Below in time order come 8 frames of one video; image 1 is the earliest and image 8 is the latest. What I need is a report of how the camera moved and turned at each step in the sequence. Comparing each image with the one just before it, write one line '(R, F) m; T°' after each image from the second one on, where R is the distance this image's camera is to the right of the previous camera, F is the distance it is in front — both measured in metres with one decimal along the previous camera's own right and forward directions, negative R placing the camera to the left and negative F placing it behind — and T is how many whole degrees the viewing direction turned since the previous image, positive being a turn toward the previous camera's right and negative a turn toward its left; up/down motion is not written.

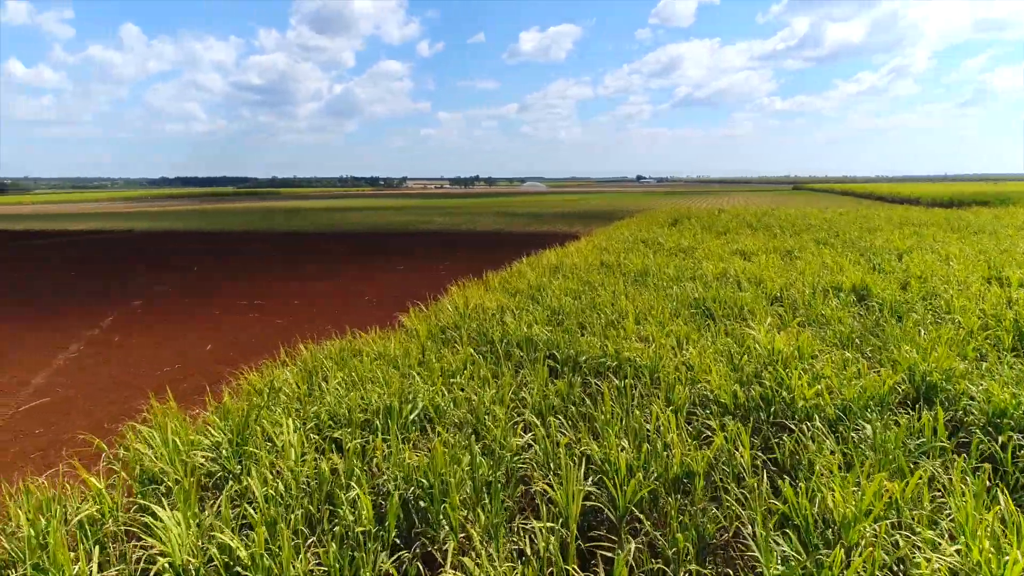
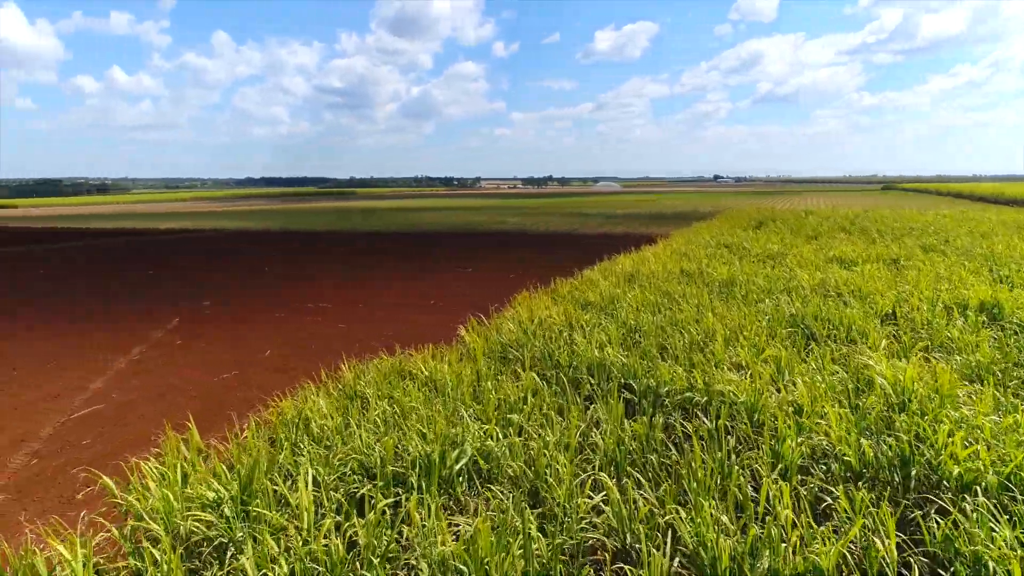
(0.0, +0.7) m; -6°
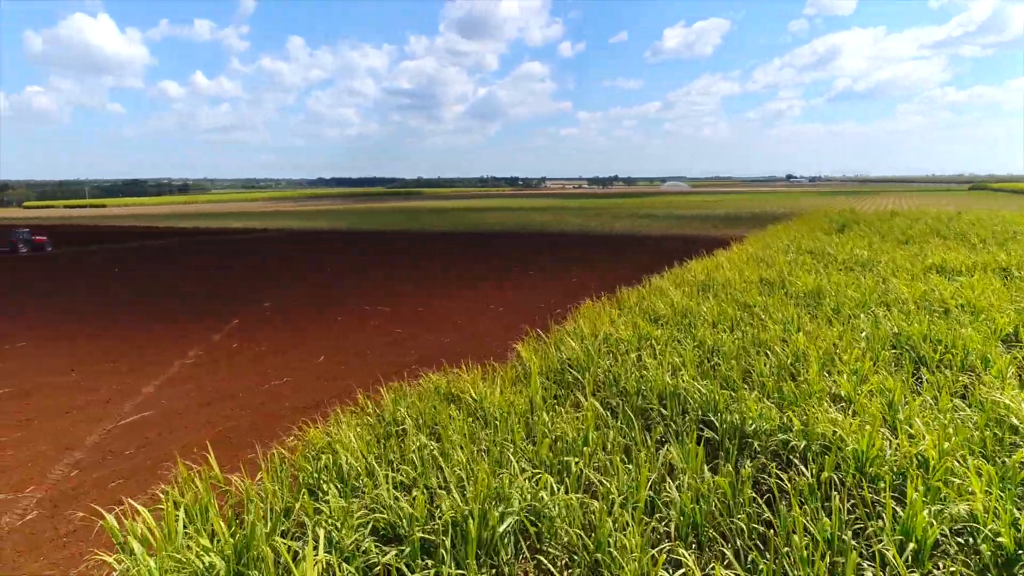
(0.0, +0.6) m; -5°
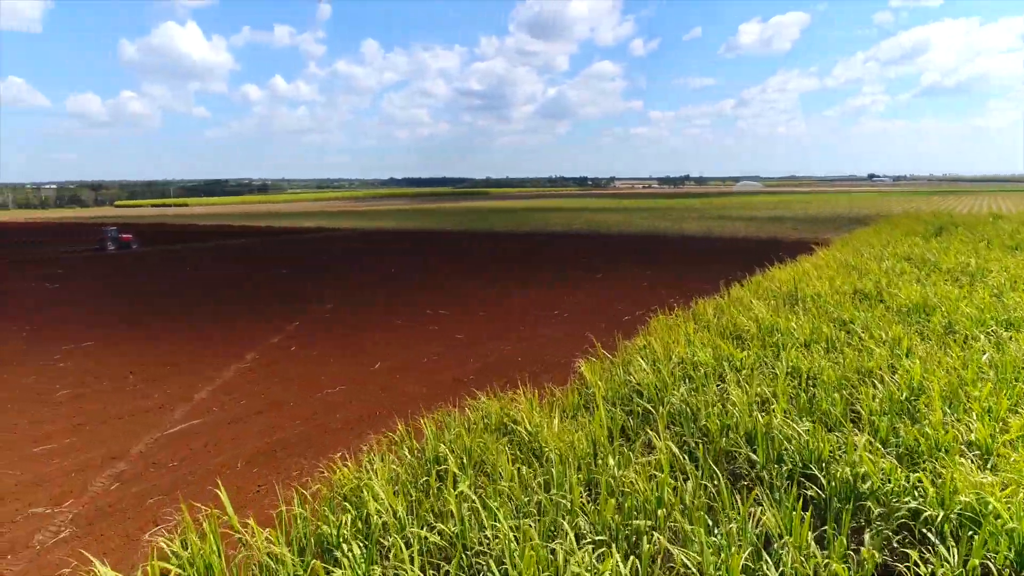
(0.0, +0.6) m; -5°
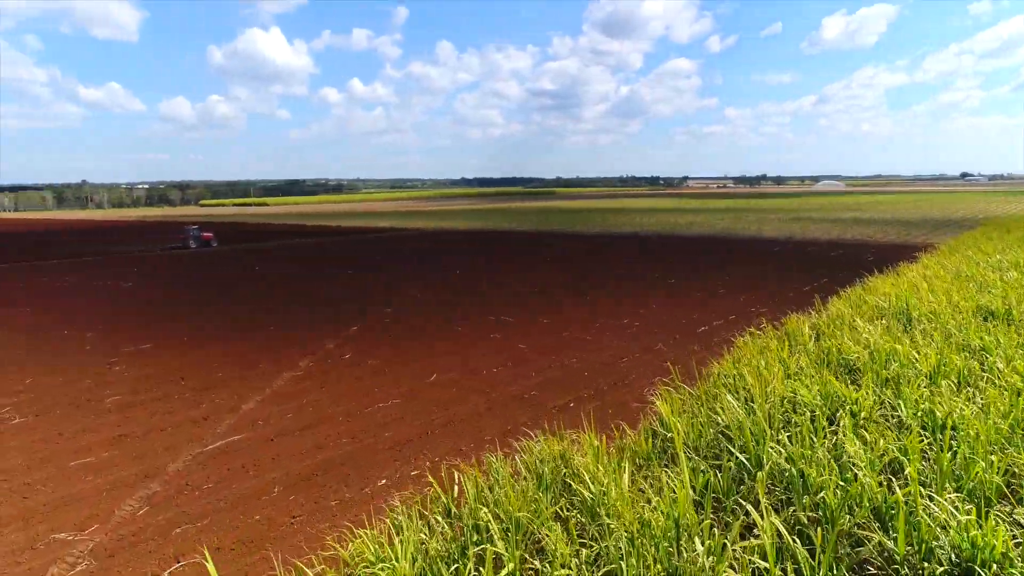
(0.0, +0.7) m; -6°
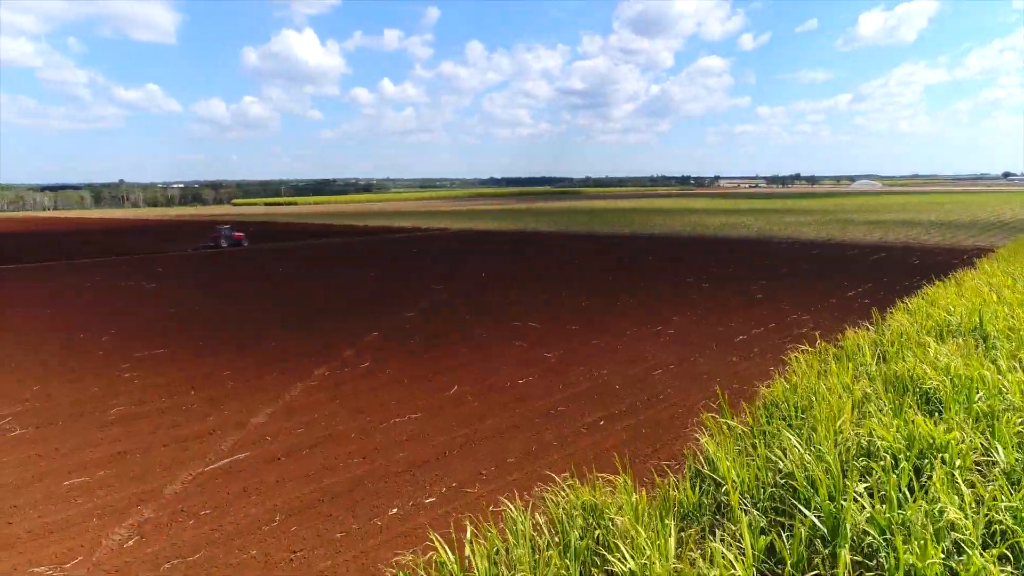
(0.0, +0.5) m; -2°
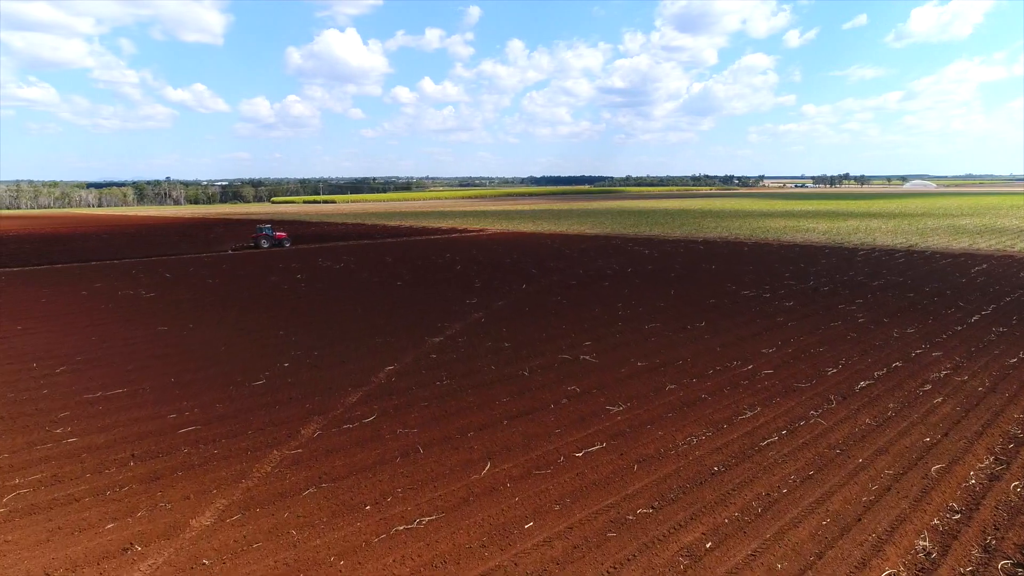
(-0.2, +2.4) m; -3°
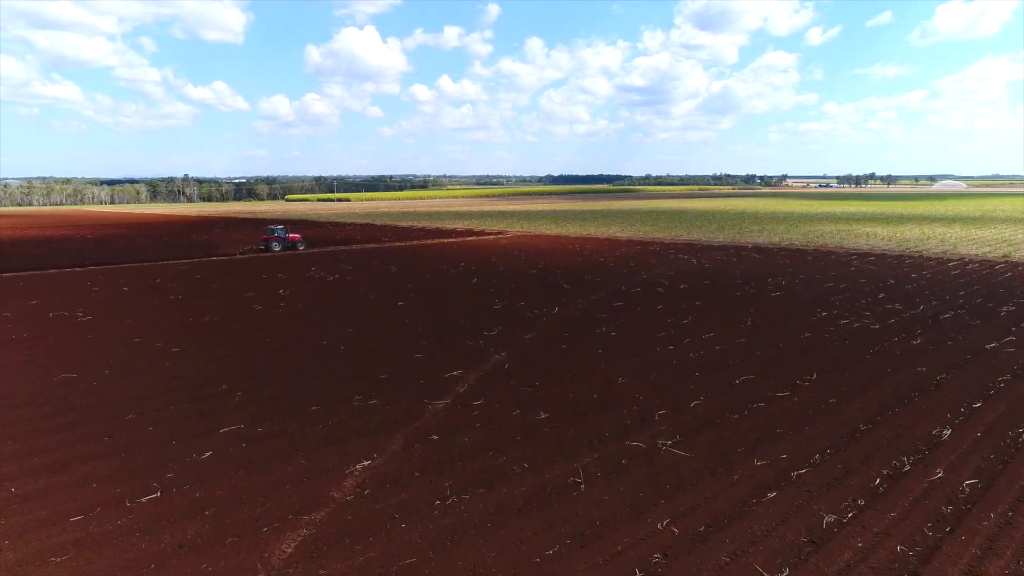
(-0.2, +3.4) m; -1°
